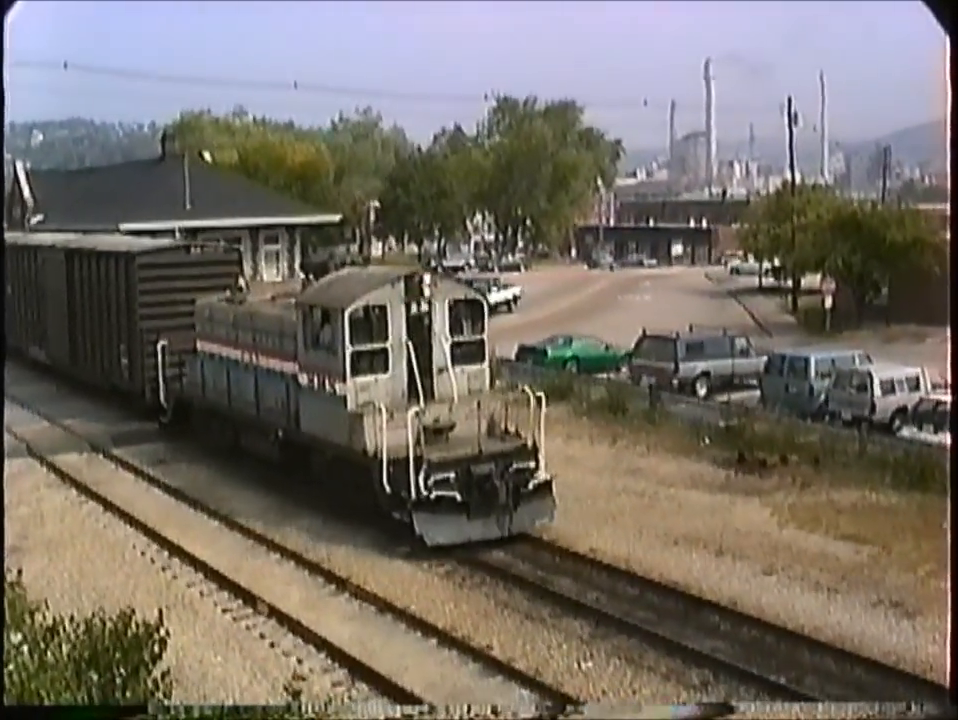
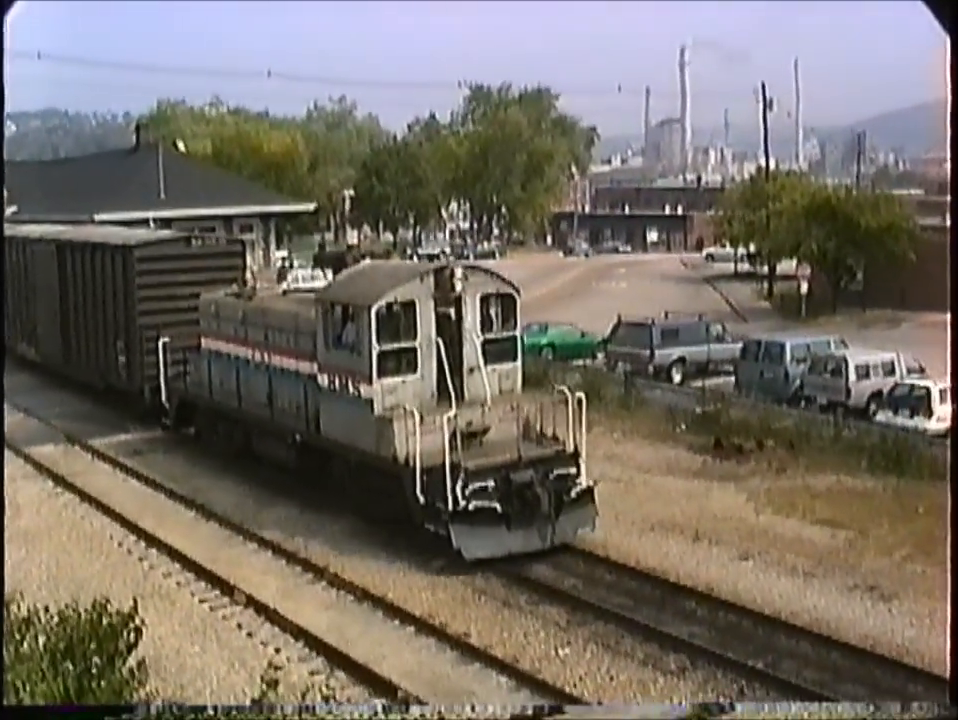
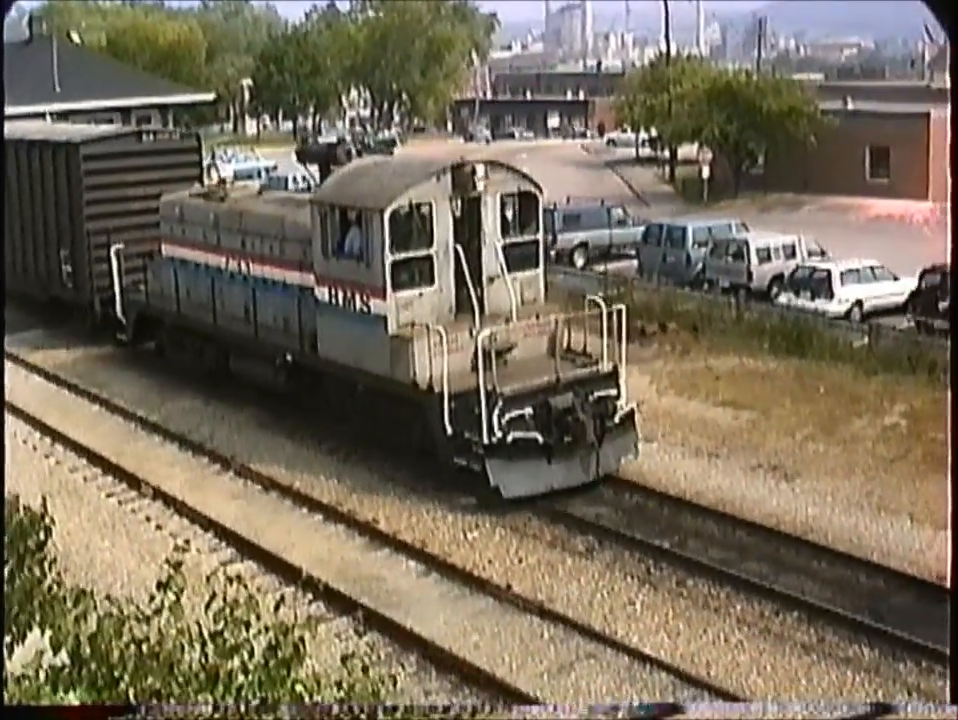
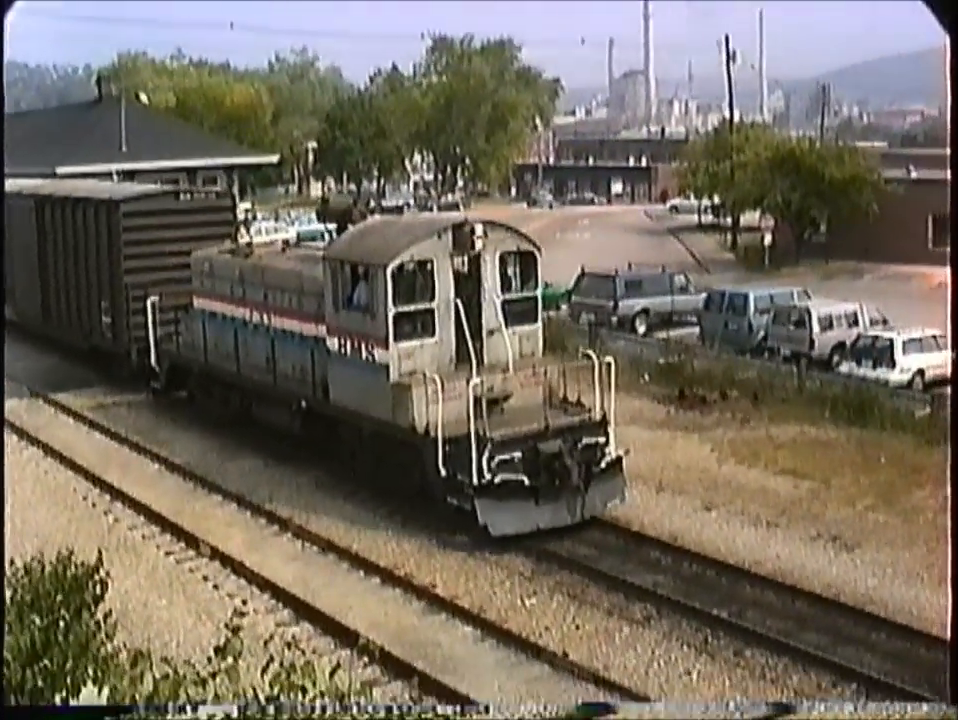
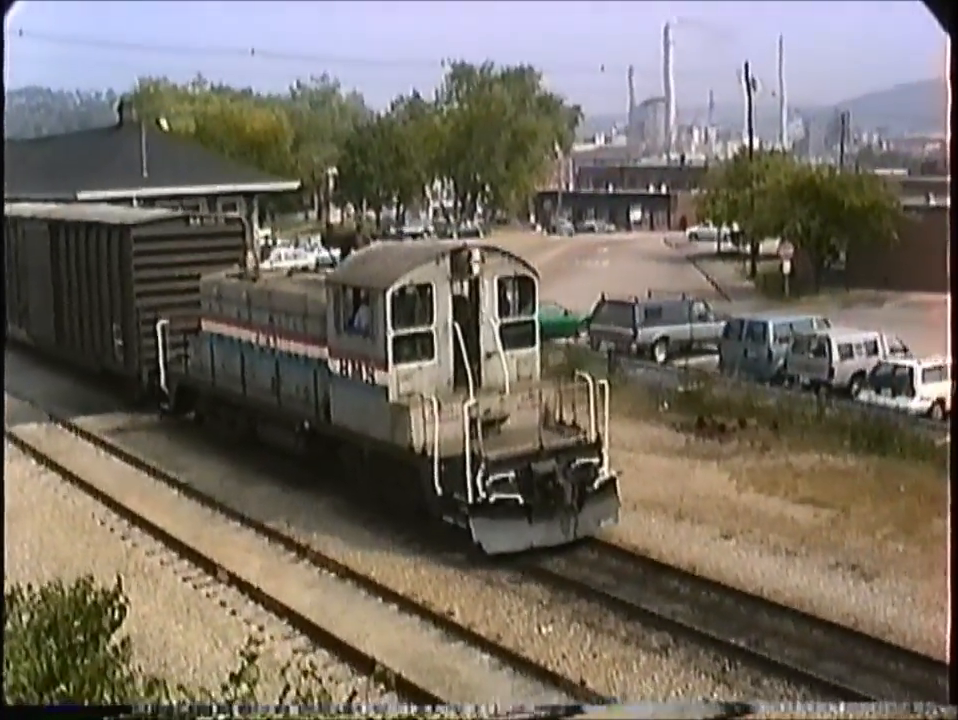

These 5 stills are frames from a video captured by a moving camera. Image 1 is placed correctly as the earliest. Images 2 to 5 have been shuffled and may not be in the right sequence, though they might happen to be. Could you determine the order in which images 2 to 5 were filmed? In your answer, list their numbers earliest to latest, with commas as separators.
2, 5, 4, 3
